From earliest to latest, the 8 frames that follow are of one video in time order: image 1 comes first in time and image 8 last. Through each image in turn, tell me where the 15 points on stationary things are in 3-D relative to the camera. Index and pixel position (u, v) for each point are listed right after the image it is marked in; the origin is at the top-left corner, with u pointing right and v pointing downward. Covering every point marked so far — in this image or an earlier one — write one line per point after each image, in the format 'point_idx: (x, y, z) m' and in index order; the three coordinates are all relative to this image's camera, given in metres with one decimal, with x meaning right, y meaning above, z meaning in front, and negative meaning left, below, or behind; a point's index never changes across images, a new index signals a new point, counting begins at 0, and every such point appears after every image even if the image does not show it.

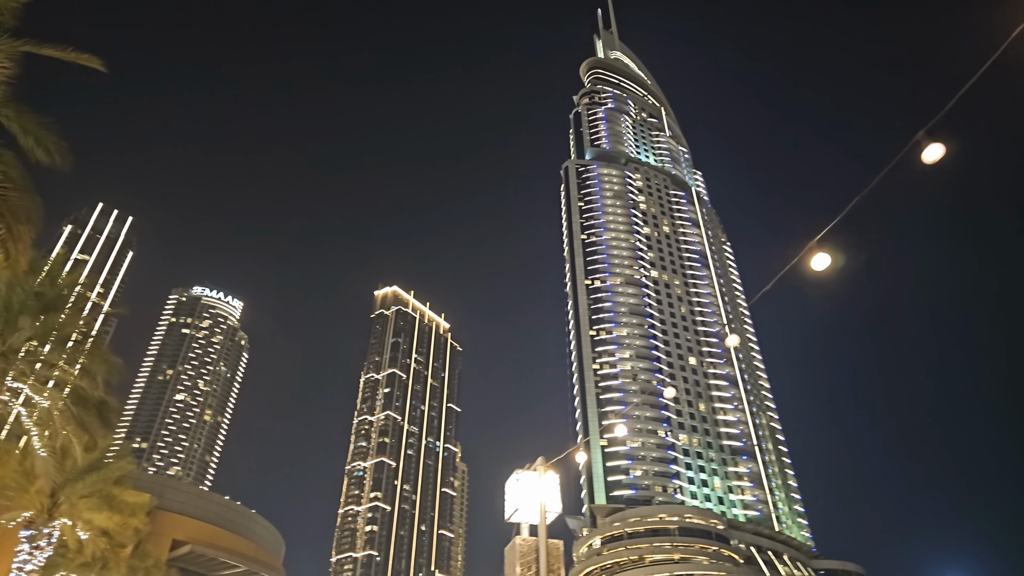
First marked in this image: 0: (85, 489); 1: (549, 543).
0: (-12.4, -5.9, +19.0) m
1: (+0.5, -3.2, +8.2) m
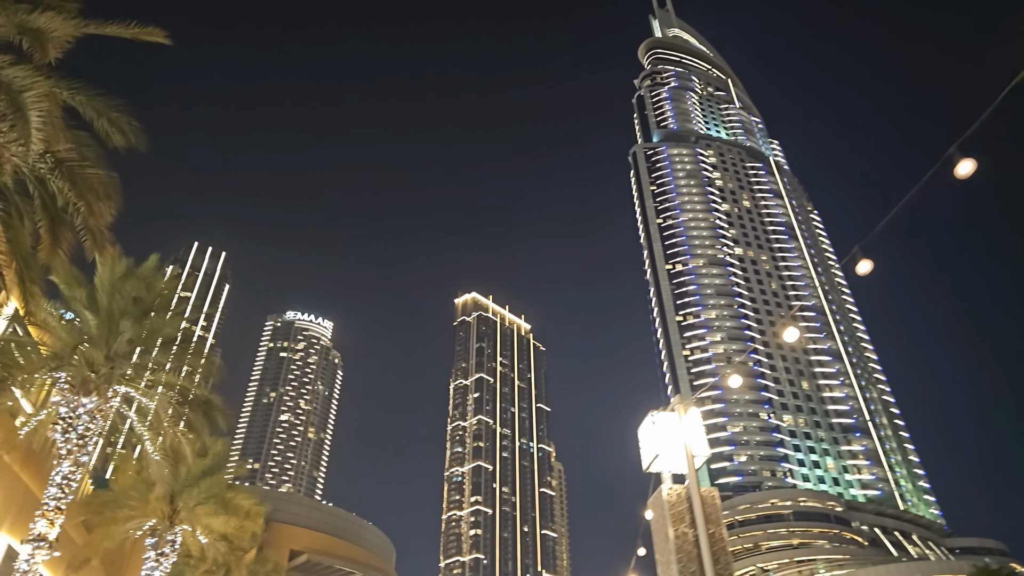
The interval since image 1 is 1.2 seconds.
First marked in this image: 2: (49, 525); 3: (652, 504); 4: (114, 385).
0: (-9.2, -6.1, +19.2) m
1: (+2.1, -2.2, +7.0) m
2: (-9.2, -4.7, +12.9) m
3: (+1.6, -2.5, +7.4) m
4: (-9.2, -2.1, +15.0) m
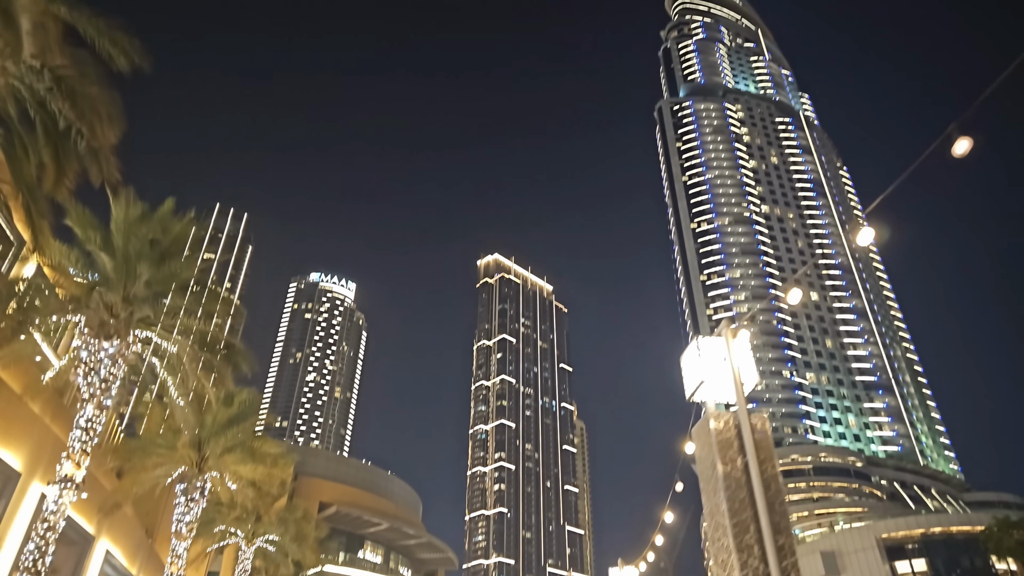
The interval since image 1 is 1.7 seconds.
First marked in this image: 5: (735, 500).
0: (-8.4, -4.6, +19.3) m
1: (+2.4, -1.3, +6.5) m
2: (-8.6, -3.5, +12.9) m
3: (+1.9, -1.6, +6.9) m
4: (-8.7, -0.9, +14.8) m
5: (+2.0, -1.9, +6.0) m
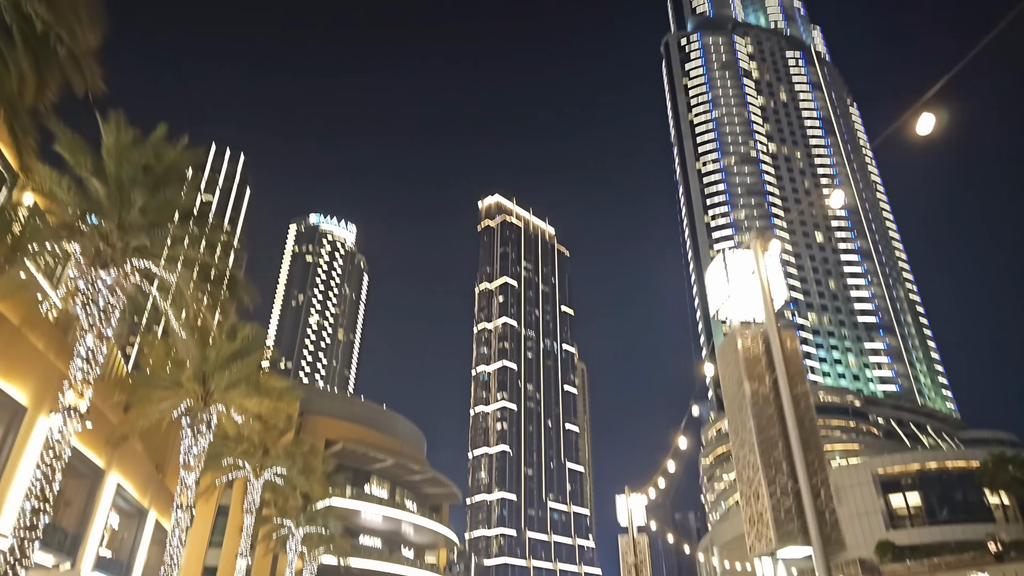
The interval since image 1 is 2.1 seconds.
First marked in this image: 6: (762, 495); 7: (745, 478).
0: (-8.2, -2.6, +19.2) m
1: (+2.5, -0.5, +6.2) m
2: (-8.5, -2.1, +12.8) m
3: (+2.1, -0.7, +6.6) m
4: (-8.5, +0.7, +14.4) m
5: (+2.2, -1.1, +5.7) m
6: (+2.1, -1.7, +5.5) m
7: (+2.1, -1.7, +5.8) m
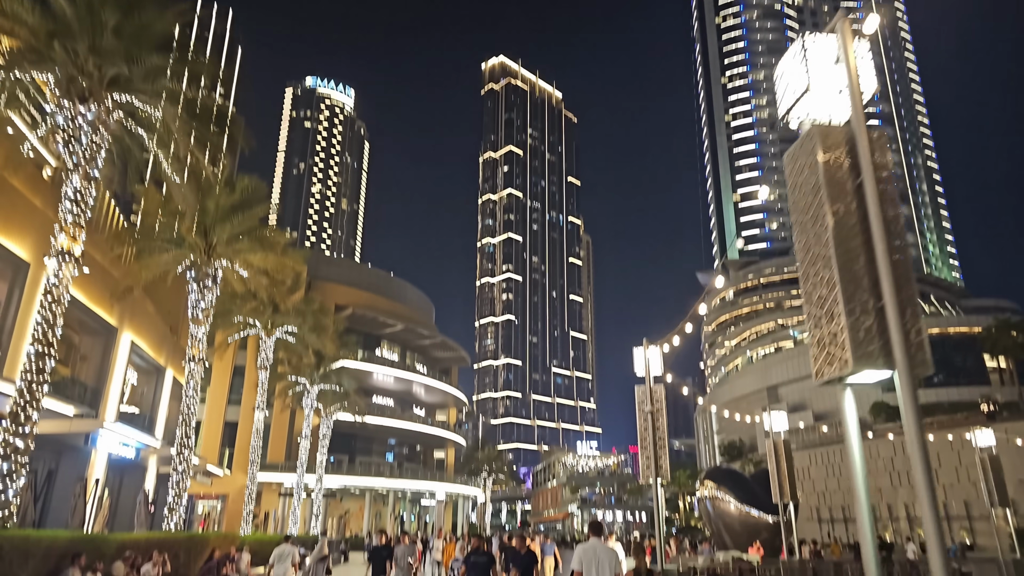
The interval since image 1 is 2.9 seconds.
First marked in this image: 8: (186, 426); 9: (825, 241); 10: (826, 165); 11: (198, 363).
0: (-7.8, +1.6, +18.5) m
1: (+2.8, +1.2, +5.2) m
2: (-8.1, +0.9, +12.1) m
3: (+2.4, +1.1, +5.7) m
4: (-8.2, +3.9, +13.1) m
5: (+2.5, +0.5, +4.9) m
6: (+2.4, -0.2, +4.7) m
7: (+2.3, -0.1, +5.1) m
8: (-9.0, -3.7, +17.9) m
9: (+2.4, +0.4, +5.0) m
10: (+2.5, +1.0, +5.1) m
11: (-8.7, -2.1, +18.1) m
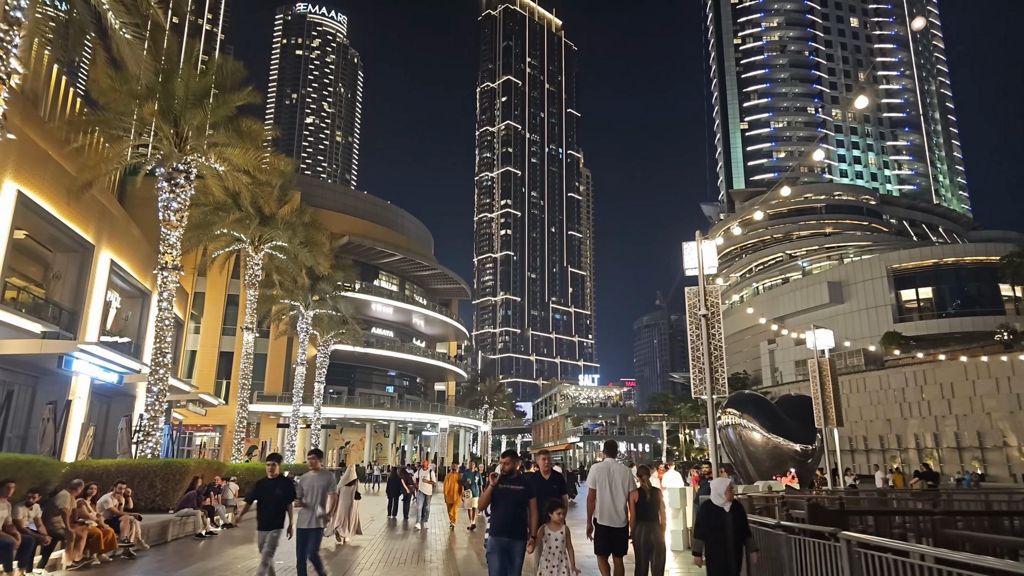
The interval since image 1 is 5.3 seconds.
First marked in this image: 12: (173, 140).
0: (-7.4, +4.1, +15.9) m
1: (+3.3, +2.4, +2.8) m
2: (-7.7, +2.7, +9.6) m
3: (+2.8, +2.4, +3.3) m
4: (-7.7, +5.9, +10.4) m
5: (+3.0, +1.7, +2.5) m
6: (+2.9, +1.0, +2.5) m
7: (+2.8, +1.1, +2.8) m
8: (-8.6, -1.3, +15.8) m
9: (+2.9, +1.6, +2.6) m
10: (+3.0, +2.2, +2.7) m
11: (-8.3, +0.4, +15.9) m
12: (-8.3, +3.6, +15.7) m
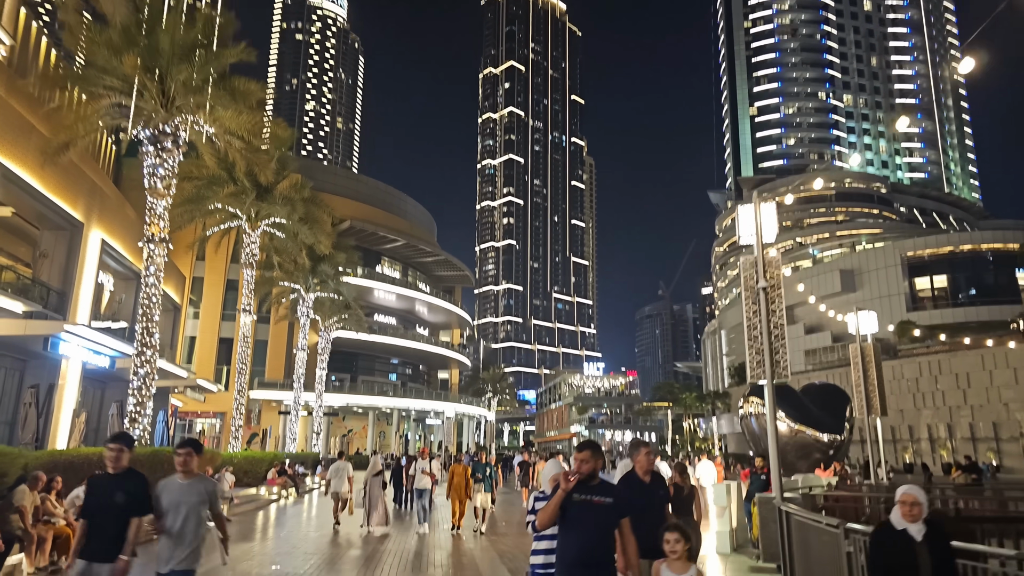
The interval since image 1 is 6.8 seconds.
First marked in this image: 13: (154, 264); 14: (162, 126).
0: (-7.0, +4.7, +14.6) m
1: (+3.7, +2.7, +1.4) m
2: (-7.3, +3.2, +8.3) m
3: (+3.3, +2.7, +1.9) m
4: (-7.3, +6.4, +9.0) m
5: (+3.4, +2.0, +1.2) m
6: (+3.3, +1.3, +1.1) m
7: (+3.2, +1.5, +1.4) m
8: (-8.2, -0.7, +14.6) m
9: (+3.3, +1.9, +1.3) m
10: (+3.4, +2.5, +1.4) m
11: (-7.9, +1.0, +14.6) m
12: (-7.8, +4.1, +14.4) m
13: (-7.9, +0.5, +14.5) m
14: (-7.8, +3.6, +14.6) m
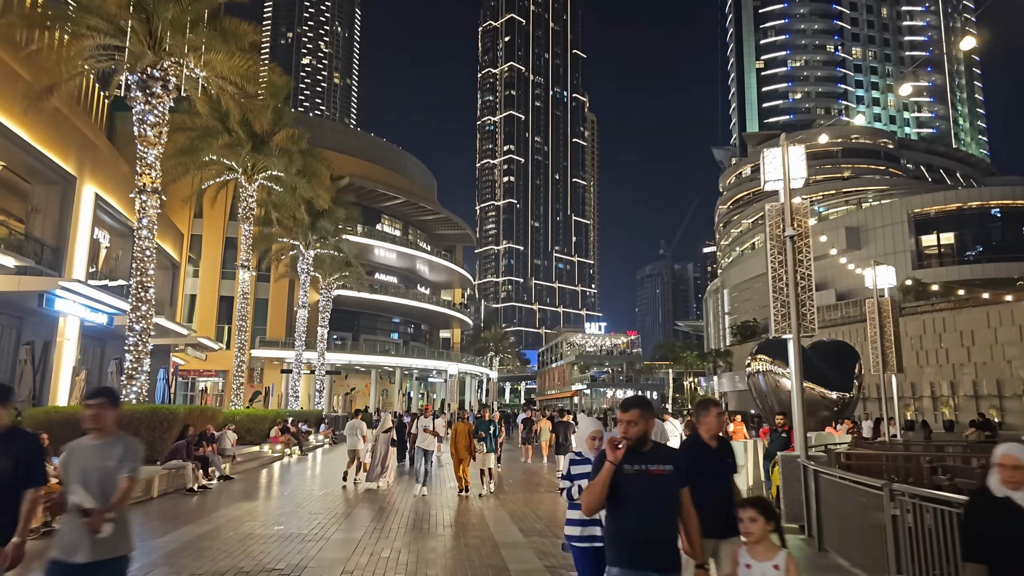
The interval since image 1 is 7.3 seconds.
0: (-6.8, +5.7, +13.7) m
1: (+3.9, +2.9, +0.7) m
2: (-7.1, +3.8, +7.5) m
3: (+3.4, +2.9, +1.2) m
4: (-7.1, +7.0, +8.1) m
5: (+3.5, +2.2, +0.5) m
6: (+3.4, +1.5, +0.5) m
7: (+3.4, +1.7, +0.8) m
8: (-8.0, +0.3, +14.1) m
9: (+3.4, +2.1, +0.7) m
10: (+3.5, +2.7, +0.7) m
11: (-7.7, +2.0, +14.0) m
12: (-7.7, +5.1, +13.6) m
13: (-7.8, +1.5, +13.9) m
14: (-7.7, +4.6, +13.9) m
